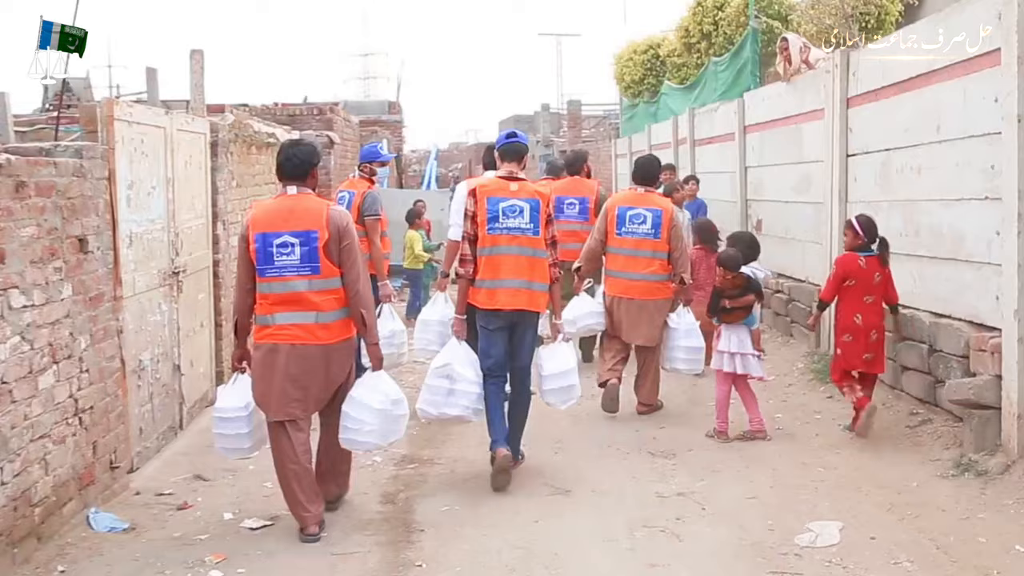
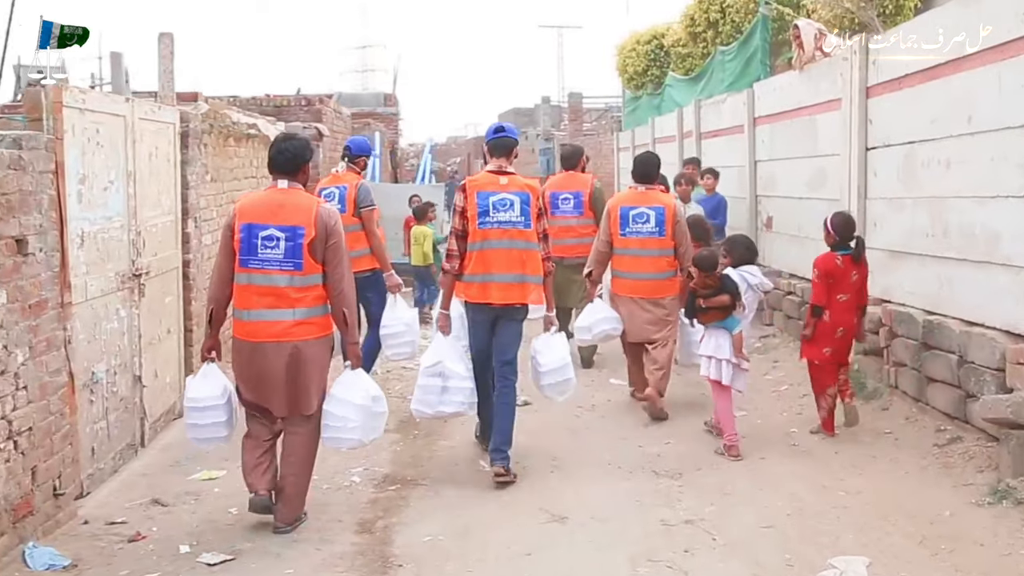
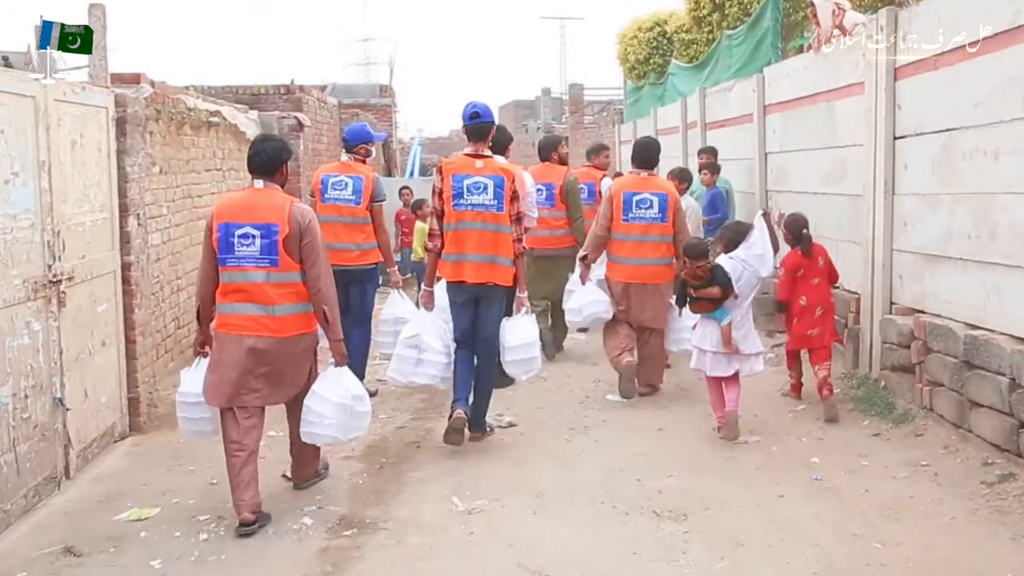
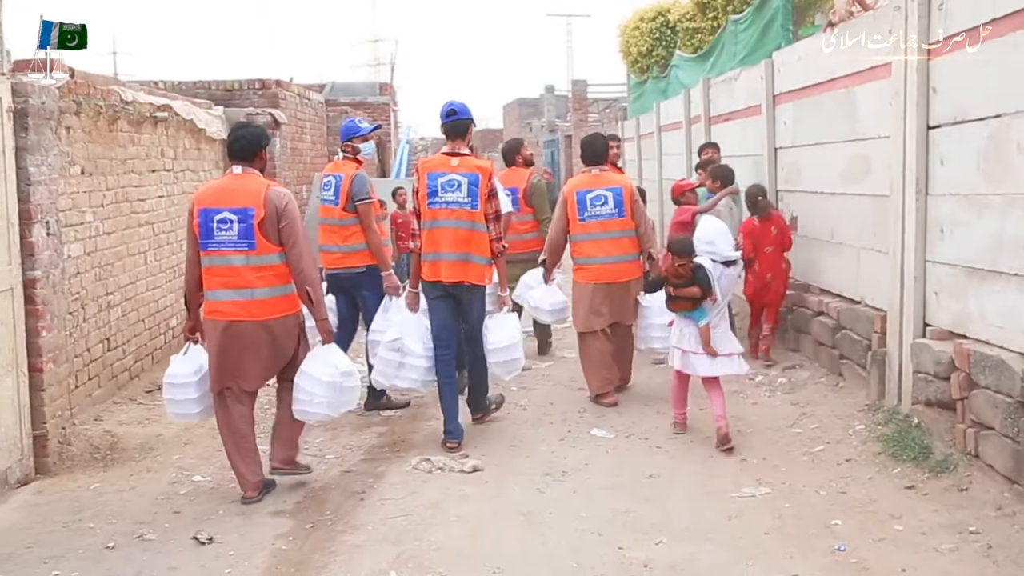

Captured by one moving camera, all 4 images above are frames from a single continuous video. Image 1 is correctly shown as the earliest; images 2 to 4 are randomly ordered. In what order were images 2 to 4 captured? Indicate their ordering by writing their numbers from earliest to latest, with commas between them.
2, 3, 4
